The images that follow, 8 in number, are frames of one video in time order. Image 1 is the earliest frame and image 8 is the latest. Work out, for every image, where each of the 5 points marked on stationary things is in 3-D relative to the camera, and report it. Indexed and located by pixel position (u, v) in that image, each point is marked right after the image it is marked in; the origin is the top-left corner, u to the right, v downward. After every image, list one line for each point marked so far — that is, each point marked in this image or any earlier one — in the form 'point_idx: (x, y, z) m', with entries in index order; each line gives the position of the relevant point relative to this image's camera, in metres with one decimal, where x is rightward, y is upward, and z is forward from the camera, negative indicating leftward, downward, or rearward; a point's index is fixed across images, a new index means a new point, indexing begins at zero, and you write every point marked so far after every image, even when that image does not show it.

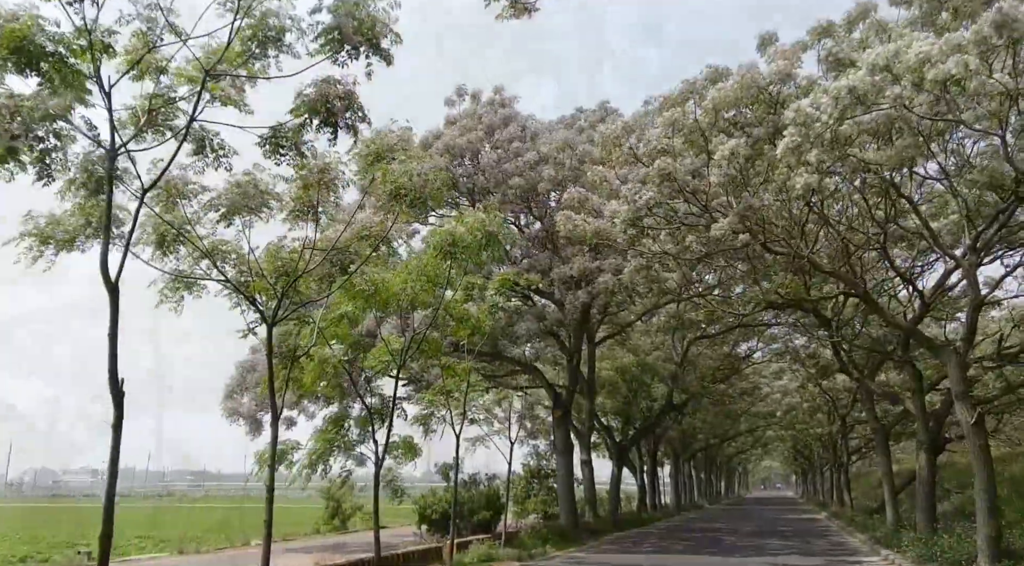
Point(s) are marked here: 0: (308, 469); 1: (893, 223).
0: (-3.1, -2.9, +11.5) m
1: (+7.0, +1.1, +13.8) m
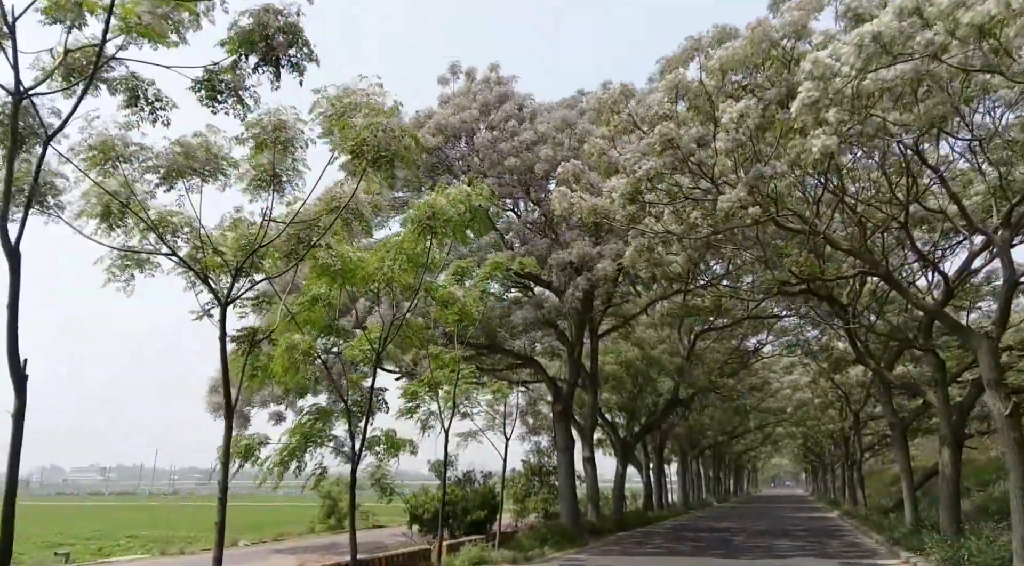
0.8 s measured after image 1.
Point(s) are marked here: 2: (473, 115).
0: (-3.3, -2.6, +10.6) m
1: (+6.9, +1.4, +12.8) m
2: (-0.9, +3.9, +17.3) m
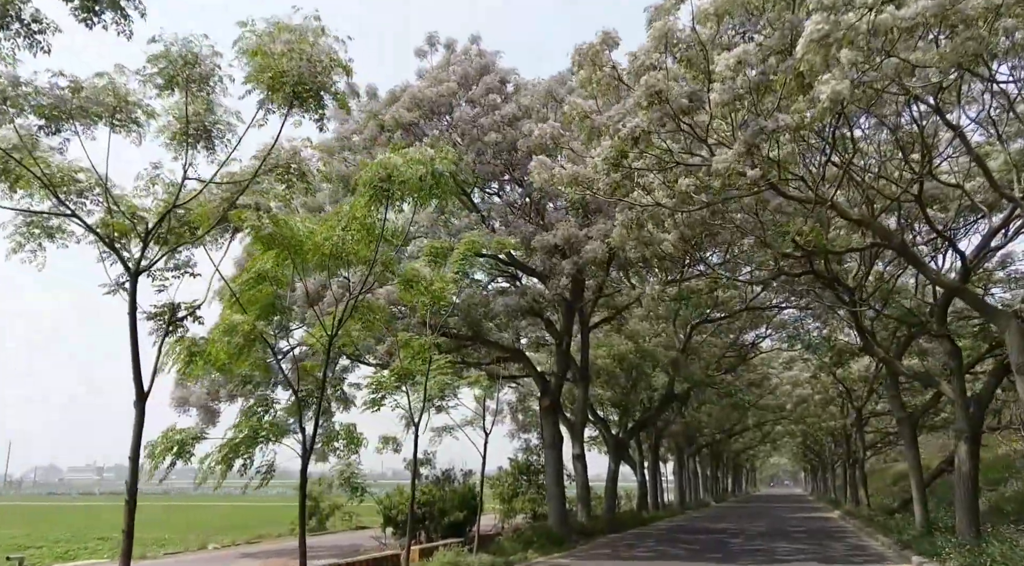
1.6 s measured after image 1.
0: (-3.7, -2.3, +9.4) m
1: (+6.5, +1.7, +11.7) m
2: (-1.3, +4.2, +16.2) m
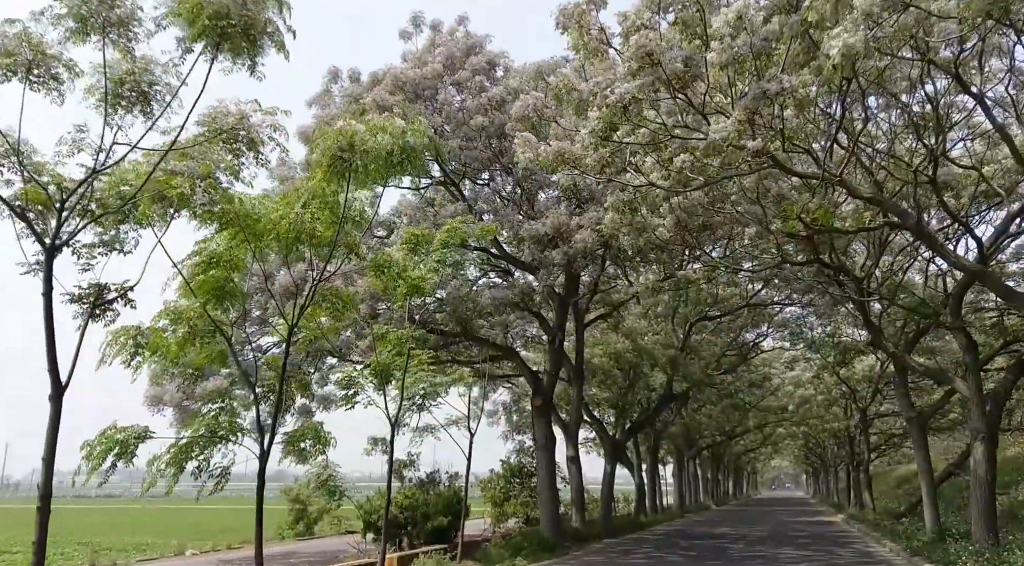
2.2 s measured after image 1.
0: (-3.9, -2.1, +8.6) m
1: (+6.2, +1.9, +10.9) m
2: (-1.5, +4.4, +15.4) m
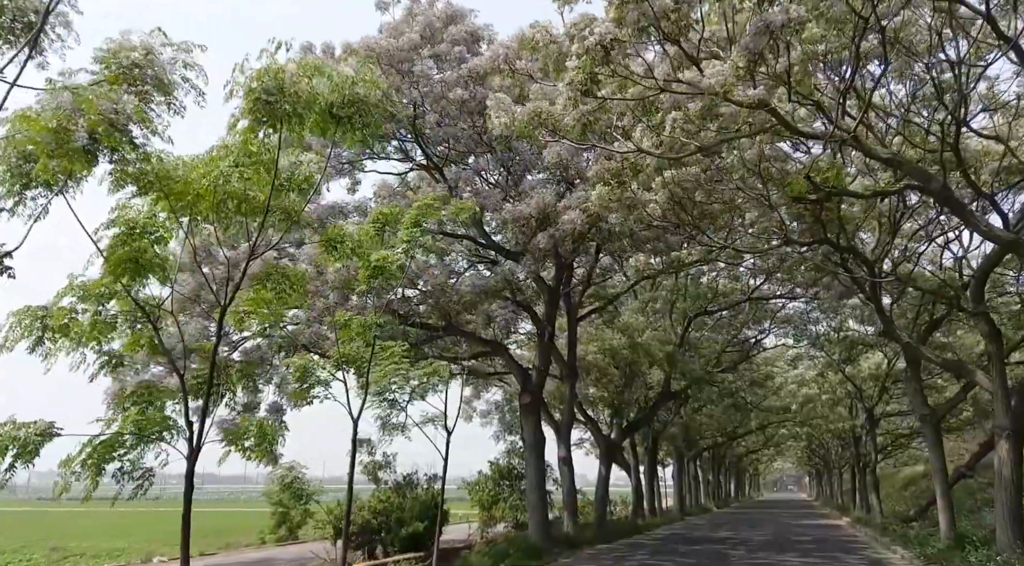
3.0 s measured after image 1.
0: (-4.2, -1.8, +7.5) m
1: (+5.9, +2.2, +9.8) m
2: (-1.9, +4.6, +14.3) m
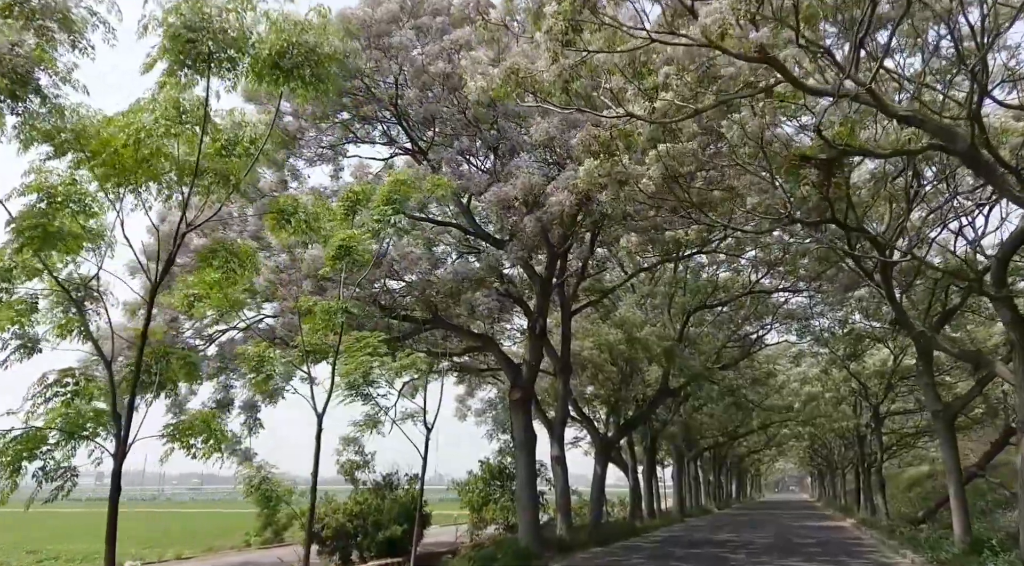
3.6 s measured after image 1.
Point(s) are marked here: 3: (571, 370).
0: (-4.5, -1.6, +6.7) m
1: (+5.7, +2.4, +8.9) m
2: (-2.1, +4.8, +13.5) m
3: (+1.6, -2.3, +19.9) m
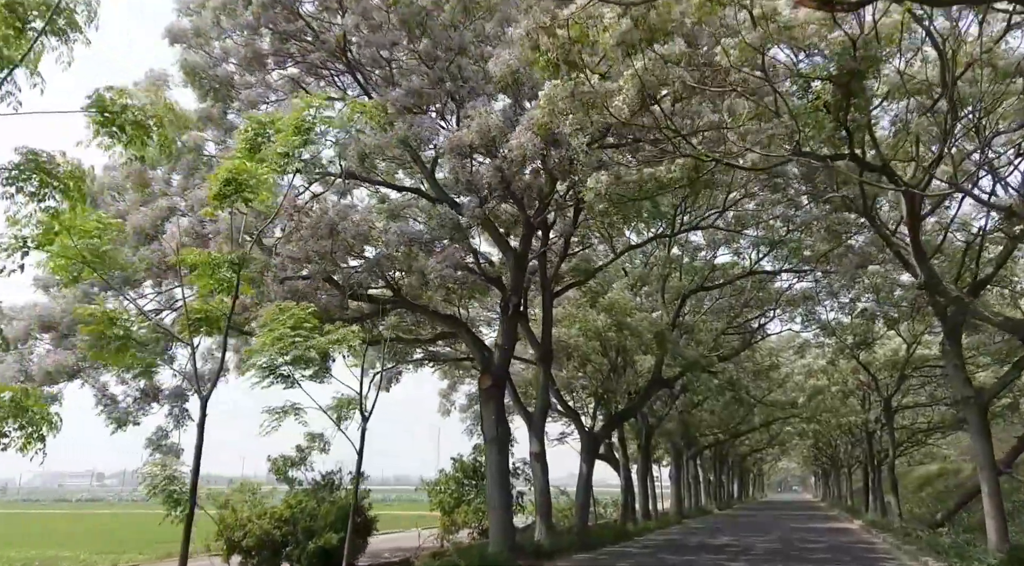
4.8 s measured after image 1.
0: (-5.1, -1.1, +4.8) m
1: (+5.0, +3.0, +6.9) m
2: (-2.7, +5.3, +11.5) m
3: (+1.0, -1.8, +18.0) m
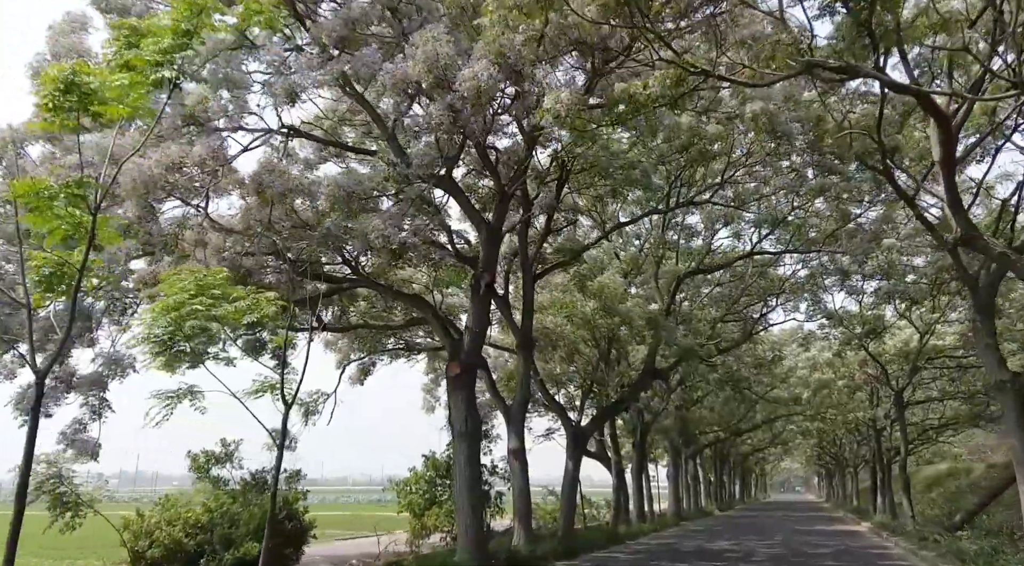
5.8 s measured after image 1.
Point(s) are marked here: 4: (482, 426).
0: (-5.7, -0.6, +3.1) m
1: (+4.5, +3.4, +5.3) m
2: (-3.3, +5.8, +9.9) m
3: (+0.5, -1.3, +16.3) m
4: (-0.5, -2.6, +13.8) m
